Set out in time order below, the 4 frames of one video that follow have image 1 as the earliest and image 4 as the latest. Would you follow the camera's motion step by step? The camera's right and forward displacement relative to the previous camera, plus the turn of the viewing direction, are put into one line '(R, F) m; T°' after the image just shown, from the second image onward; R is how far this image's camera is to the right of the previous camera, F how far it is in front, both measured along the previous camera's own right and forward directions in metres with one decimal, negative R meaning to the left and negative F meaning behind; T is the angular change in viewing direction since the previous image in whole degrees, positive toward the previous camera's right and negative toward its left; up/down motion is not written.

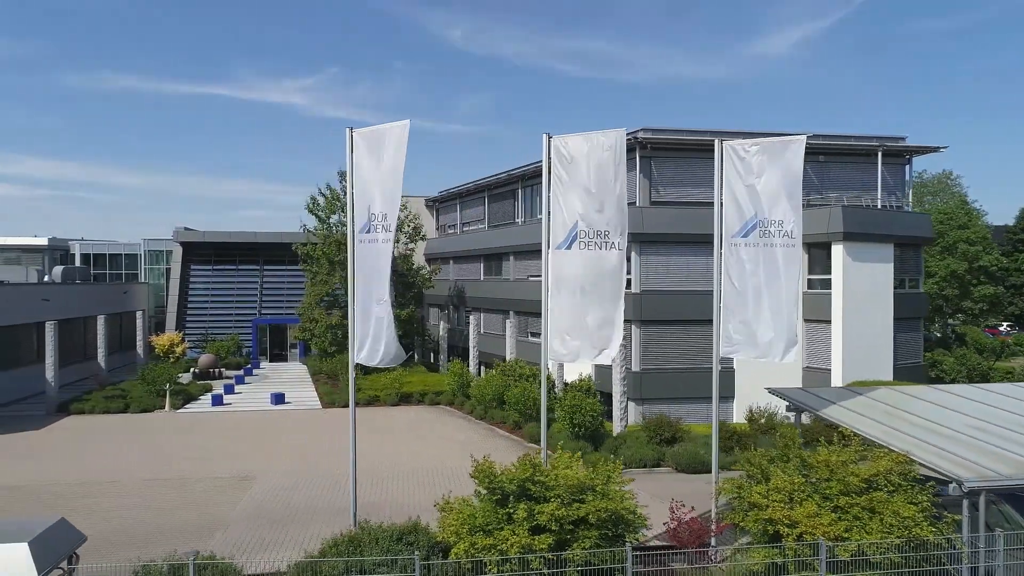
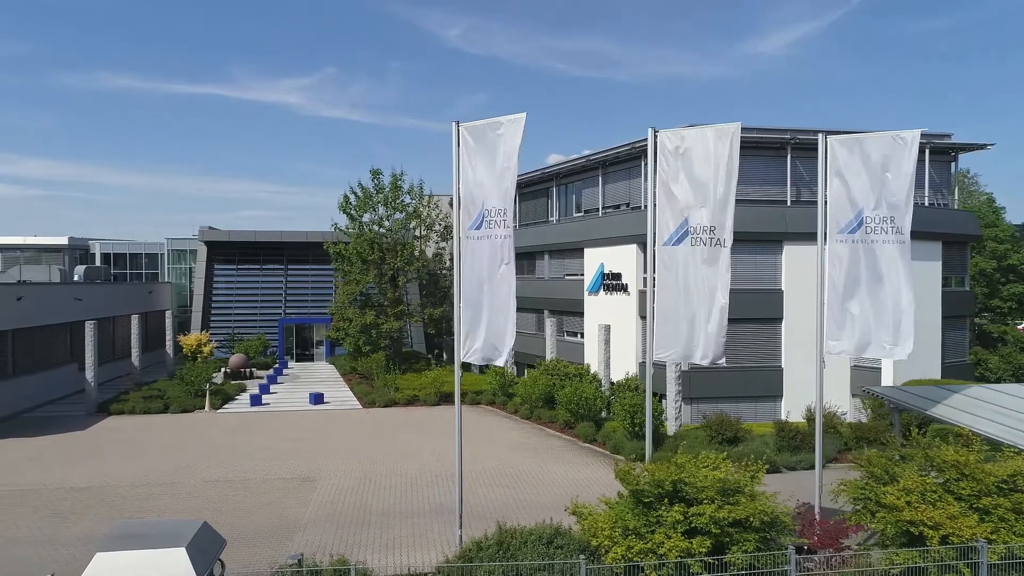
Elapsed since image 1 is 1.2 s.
(-1.4, +0.2) m; 0°
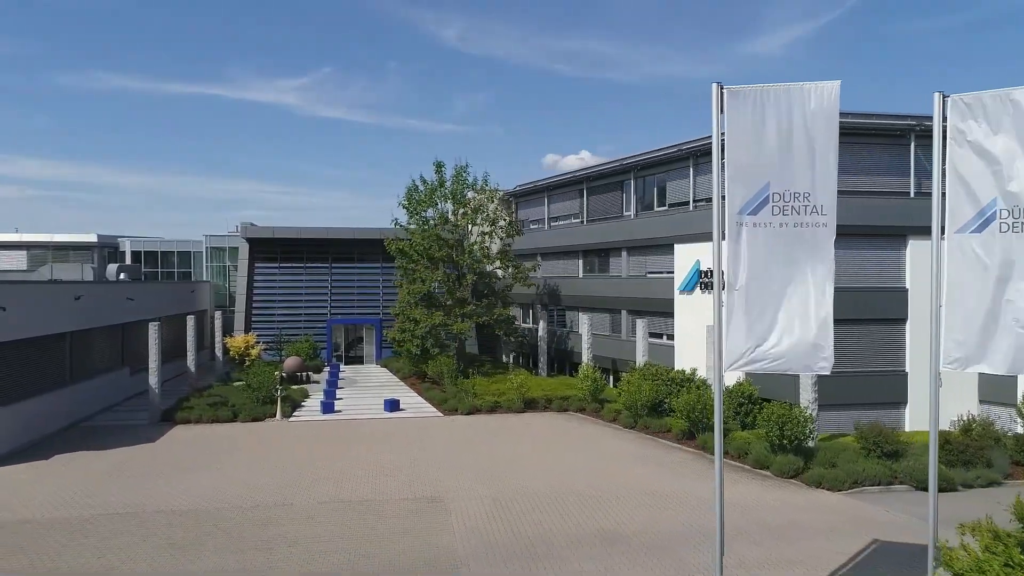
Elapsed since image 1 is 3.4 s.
(-2.8, +1.6) m; 0°
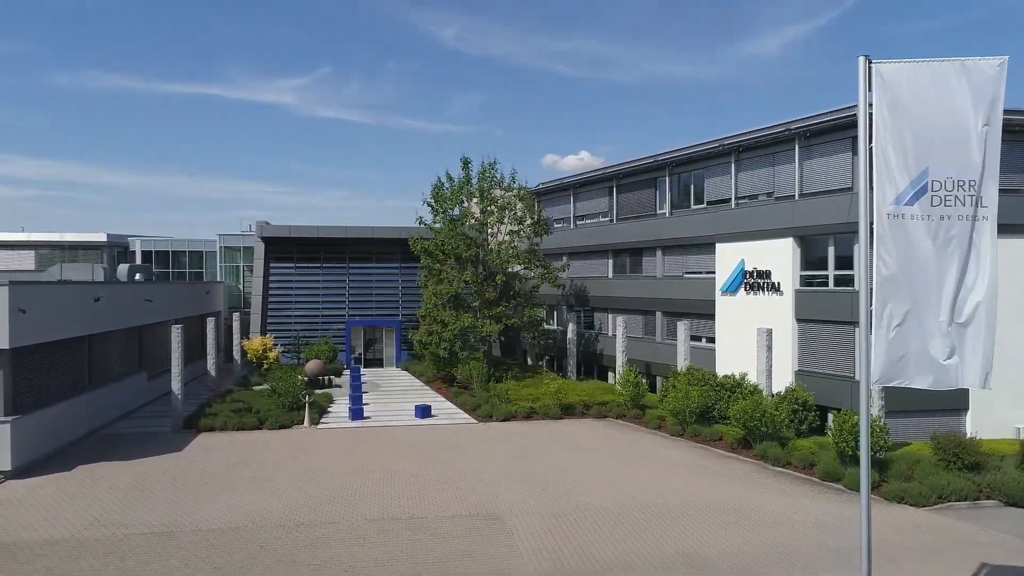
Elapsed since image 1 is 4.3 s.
(-1.1, +0.9) m; 0°
